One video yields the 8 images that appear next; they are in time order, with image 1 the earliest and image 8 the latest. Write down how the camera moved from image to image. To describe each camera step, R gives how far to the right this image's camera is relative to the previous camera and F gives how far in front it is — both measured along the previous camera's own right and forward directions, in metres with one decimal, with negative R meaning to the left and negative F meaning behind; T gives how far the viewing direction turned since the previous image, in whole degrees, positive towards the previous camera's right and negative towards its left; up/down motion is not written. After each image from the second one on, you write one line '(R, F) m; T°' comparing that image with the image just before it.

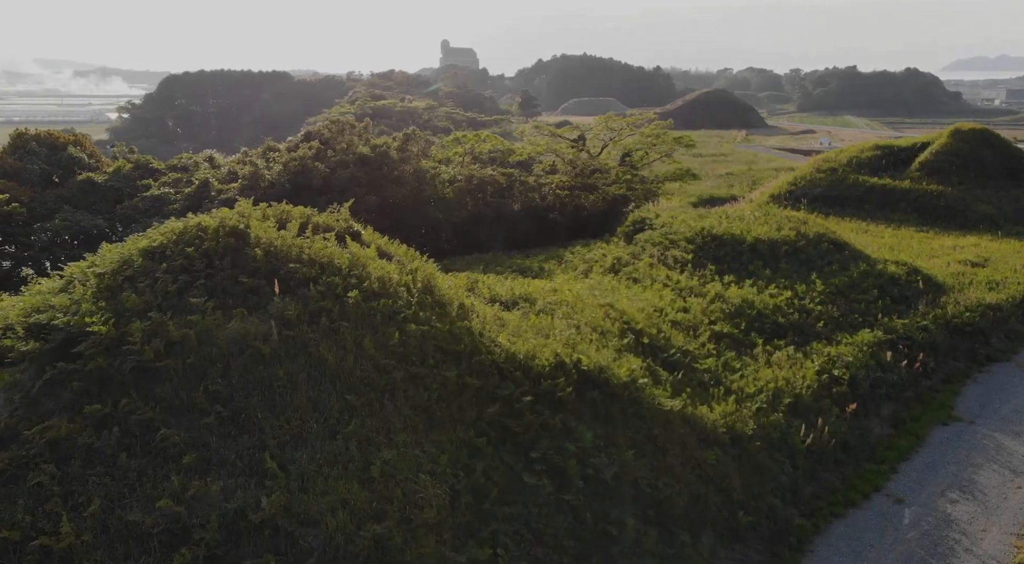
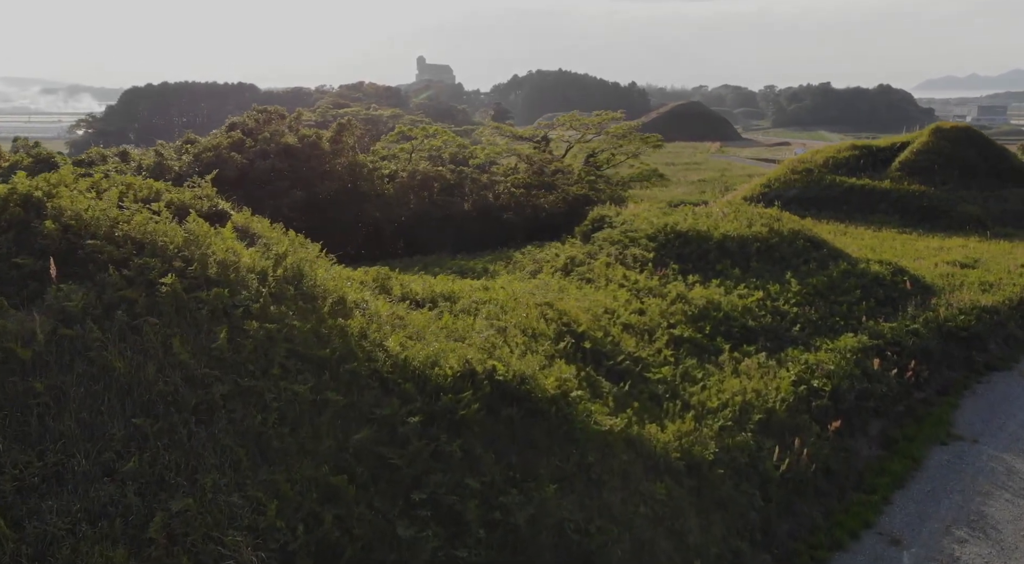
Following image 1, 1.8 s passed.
(+0.7, +1.6) m; +2°
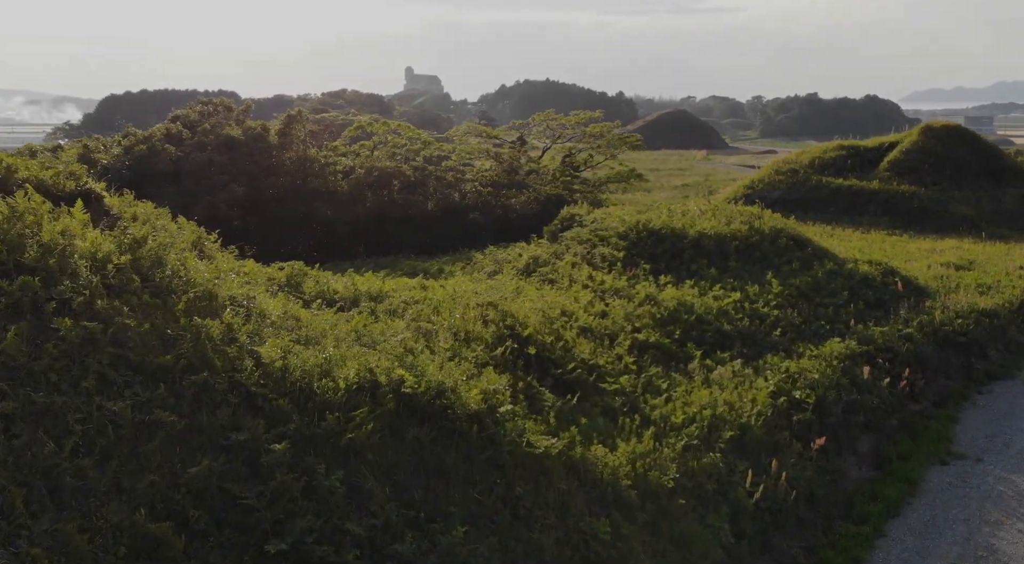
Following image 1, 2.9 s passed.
(+0.5, +1.1) m; +1°
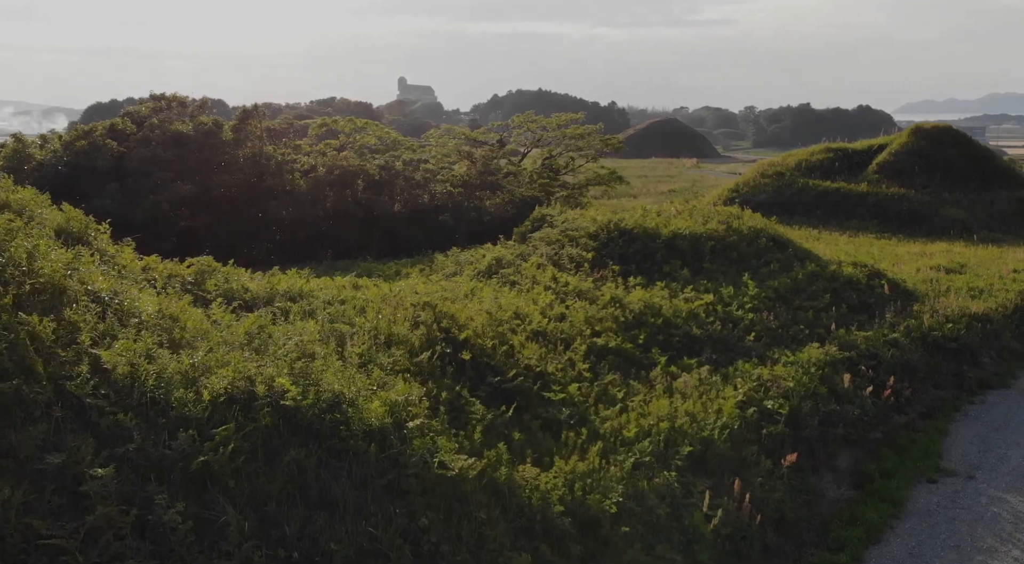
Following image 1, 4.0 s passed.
(+0.5, +0.7) m; 0°
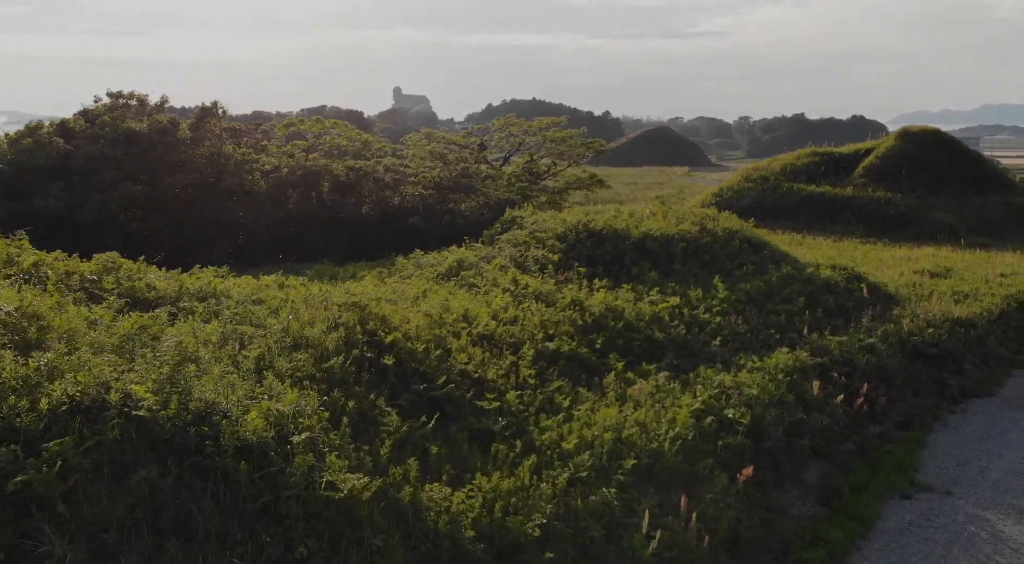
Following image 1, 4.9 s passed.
(+0.5, +0.5) m; 0°
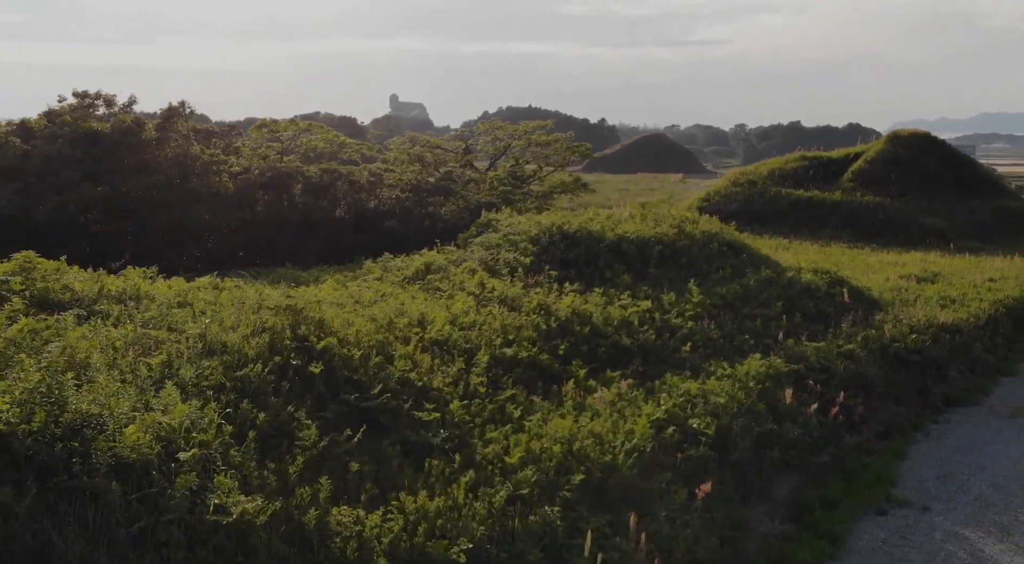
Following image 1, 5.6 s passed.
(+0.4, +0.4) m; 0°
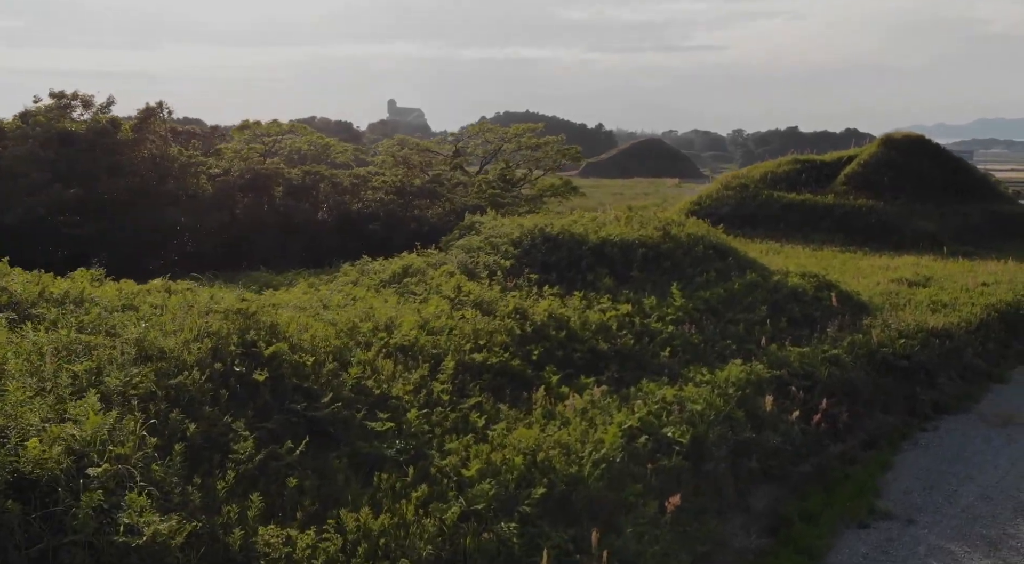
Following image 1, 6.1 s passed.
(+0.2, +0.2) m; 0°
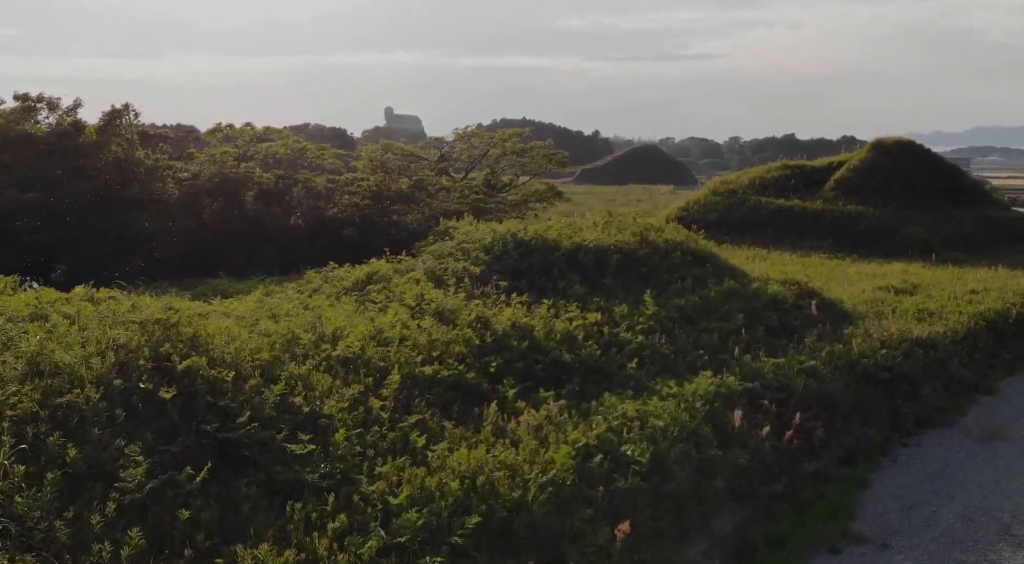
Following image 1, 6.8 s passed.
(+0.4, +0.4) m; 0°
